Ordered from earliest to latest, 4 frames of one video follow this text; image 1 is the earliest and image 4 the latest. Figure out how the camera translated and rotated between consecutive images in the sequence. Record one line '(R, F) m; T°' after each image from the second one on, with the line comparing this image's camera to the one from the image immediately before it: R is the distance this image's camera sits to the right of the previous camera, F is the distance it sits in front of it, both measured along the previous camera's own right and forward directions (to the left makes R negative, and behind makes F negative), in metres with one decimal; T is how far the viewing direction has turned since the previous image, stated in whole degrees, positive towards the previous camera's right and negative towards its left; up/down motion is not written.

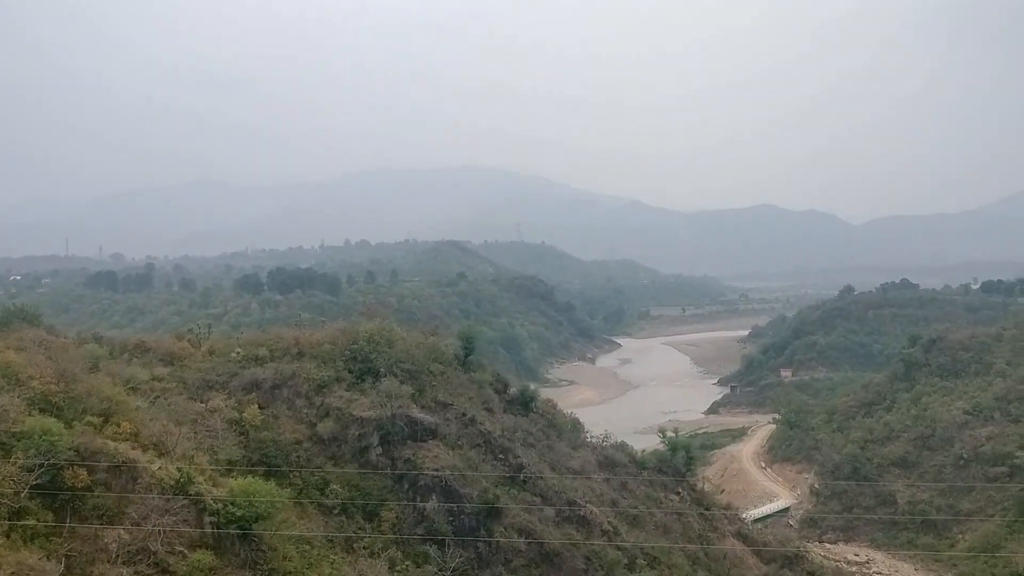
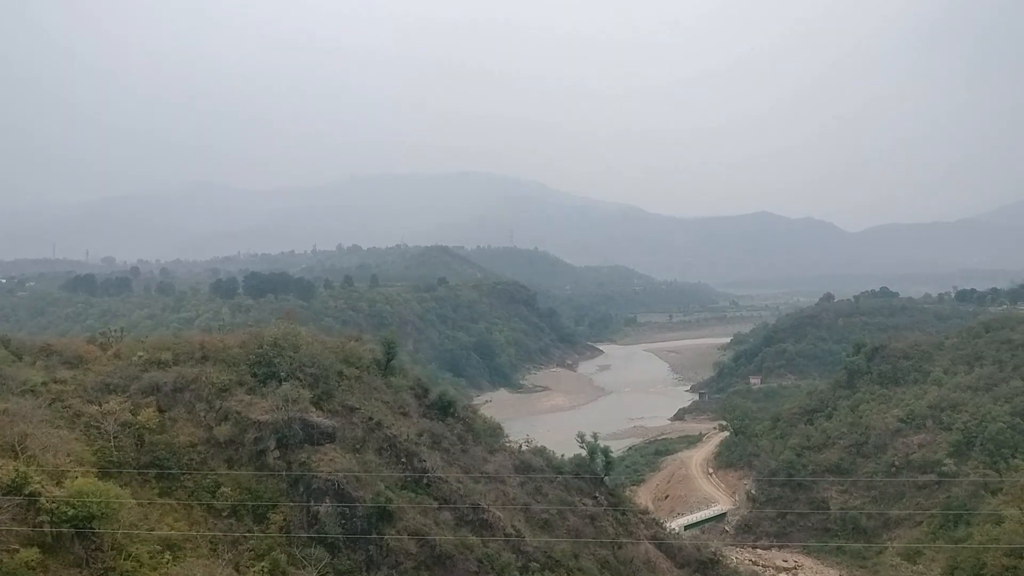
(+2.4, -0.3) m; 0°
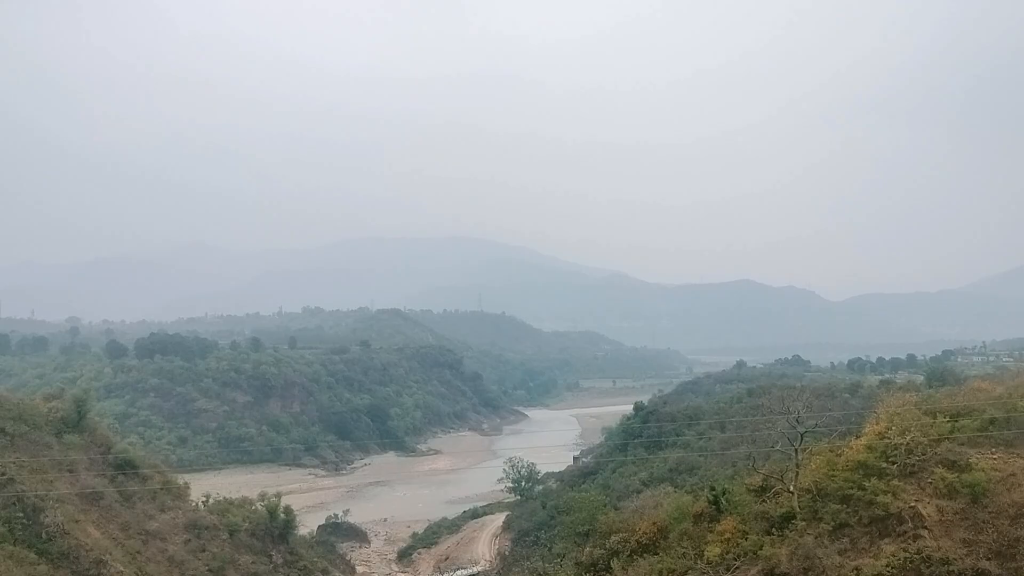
(+9.7, -1.4) m; +1°
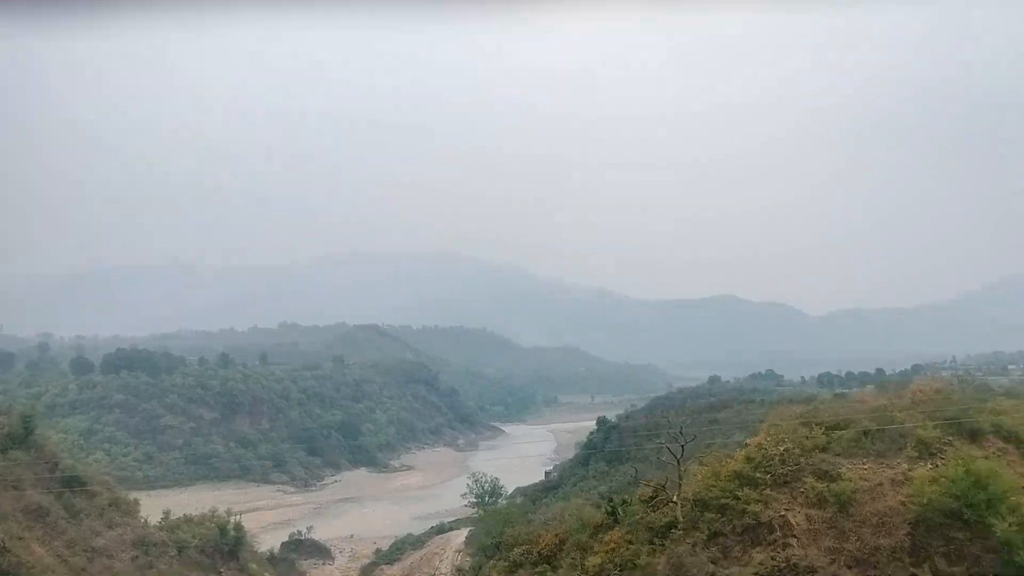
(+0.9, -0.2) m; +2°
